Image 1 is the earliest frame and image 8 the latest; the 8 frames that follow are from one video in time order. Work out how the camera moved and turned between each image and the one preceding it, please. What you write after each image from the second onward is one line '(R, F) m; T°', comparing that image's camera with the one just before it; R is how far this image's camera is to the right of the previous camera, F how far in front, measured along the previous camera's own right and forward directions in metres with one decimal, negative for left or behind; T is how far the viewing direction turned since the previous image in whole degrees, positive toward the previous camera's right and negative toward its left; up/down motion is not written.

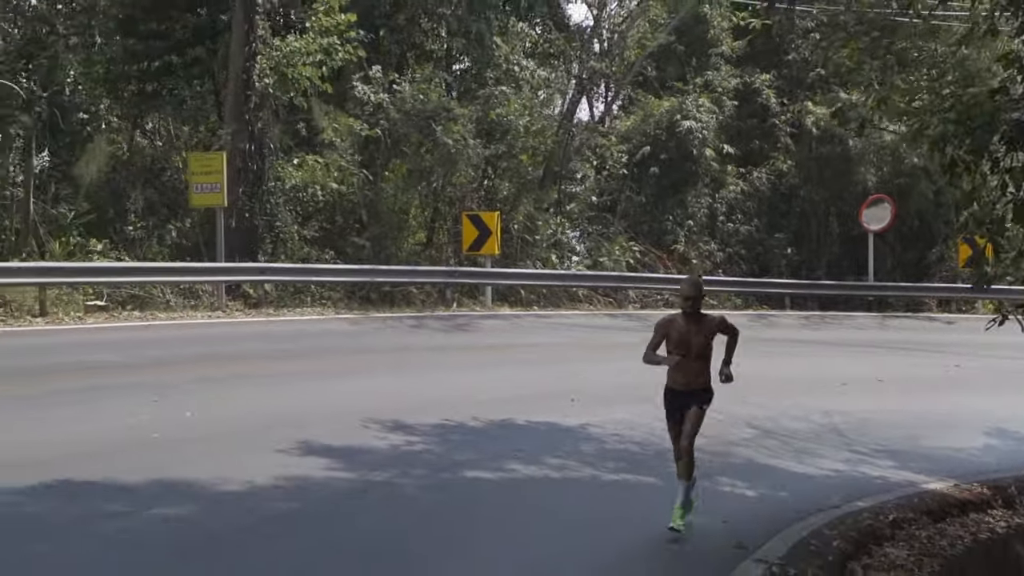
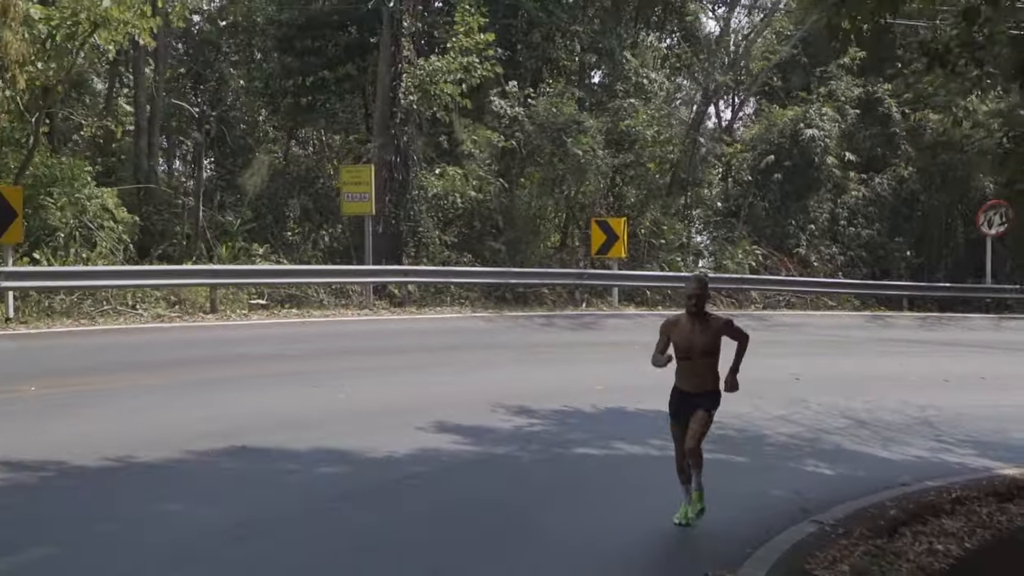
(+0.2, -1.1) m; -6°
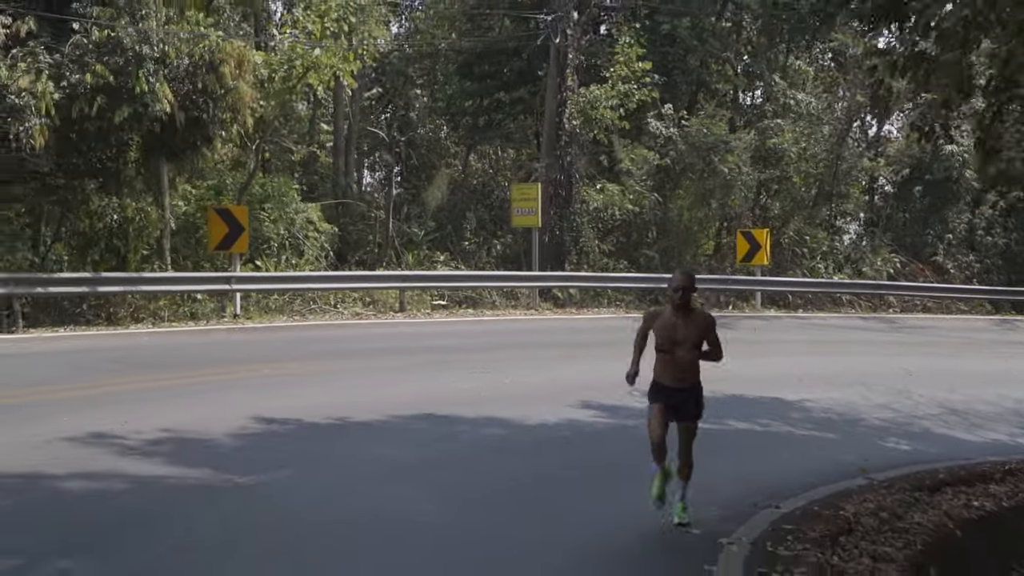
(+0.3, -2.0) m; -7°
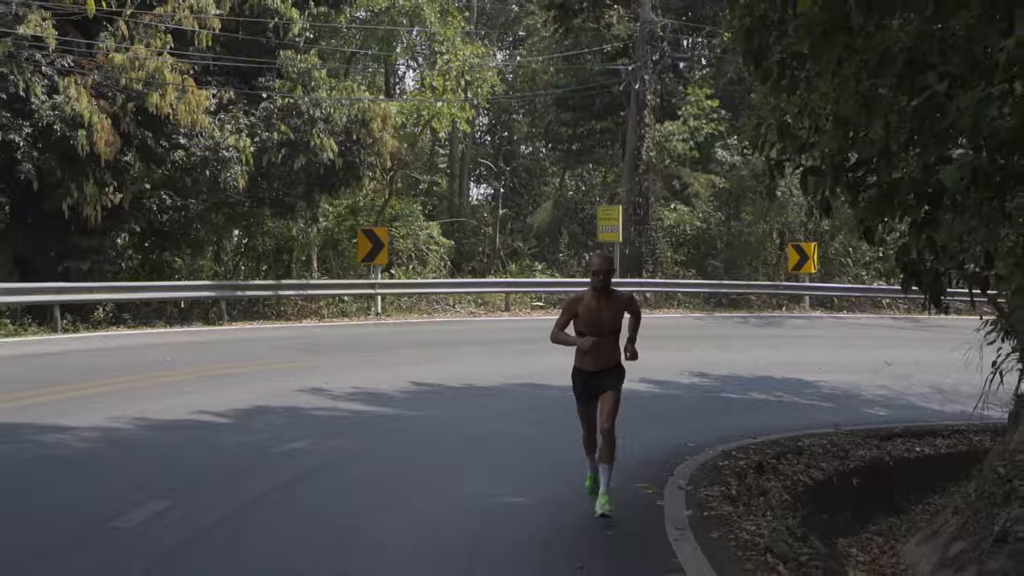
(+0.2, -3.7) m; -4°
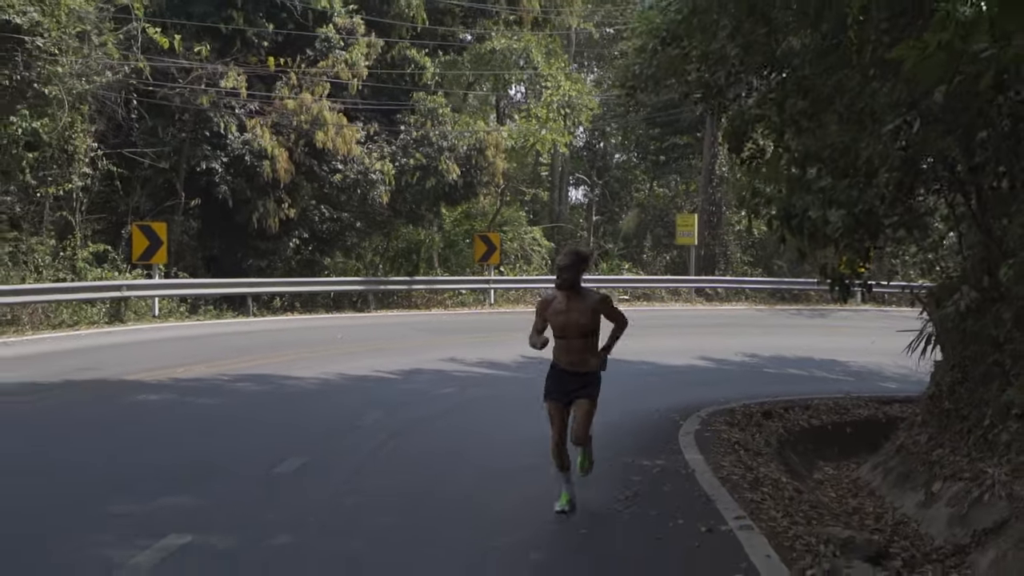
(+0.1, -3.7) m; -4°
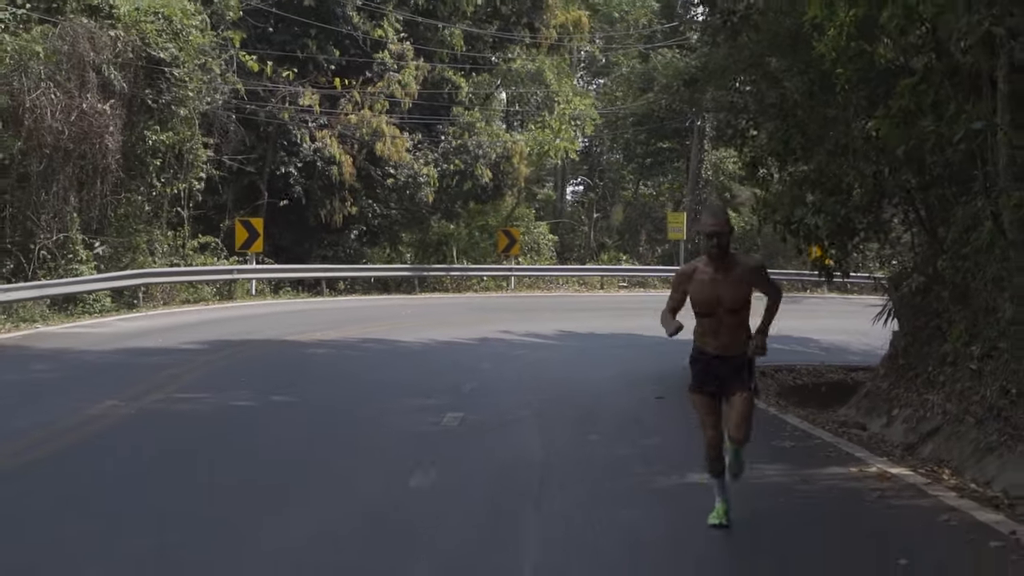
(-1.0, -3.4) m; +2°
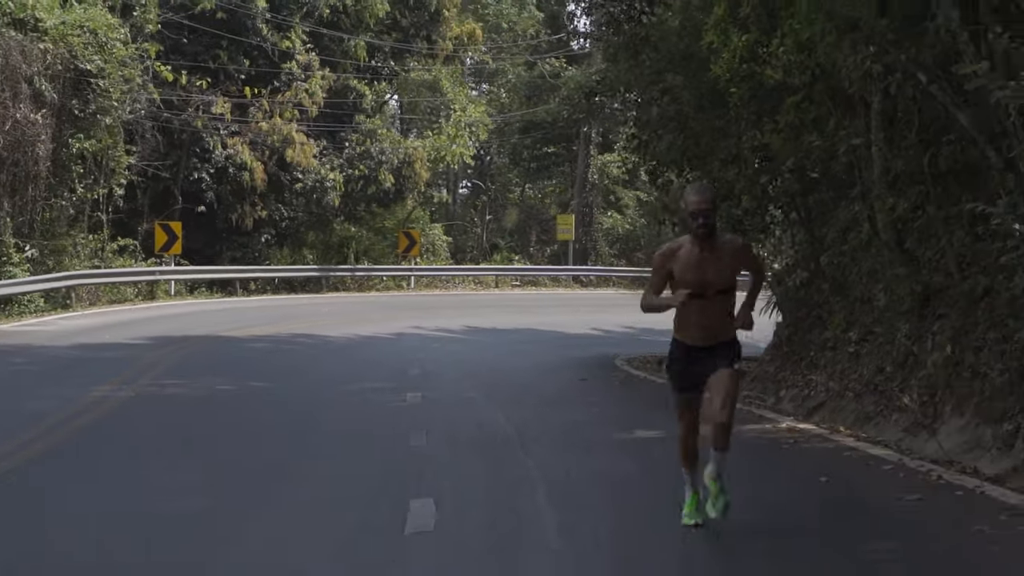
(-0.5, -1.2) m; +5°
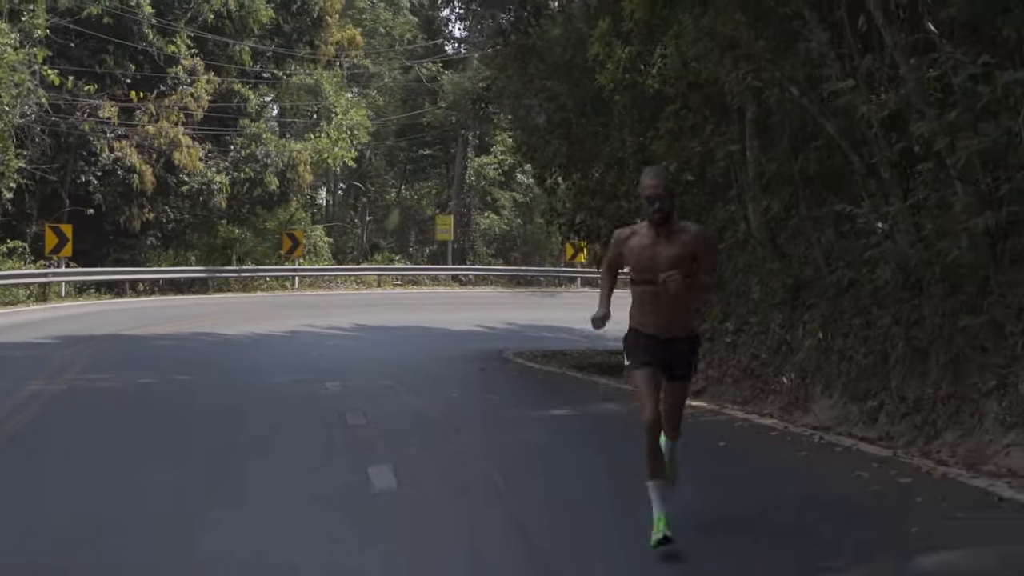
(-0.3, -0.8) m; +5°
